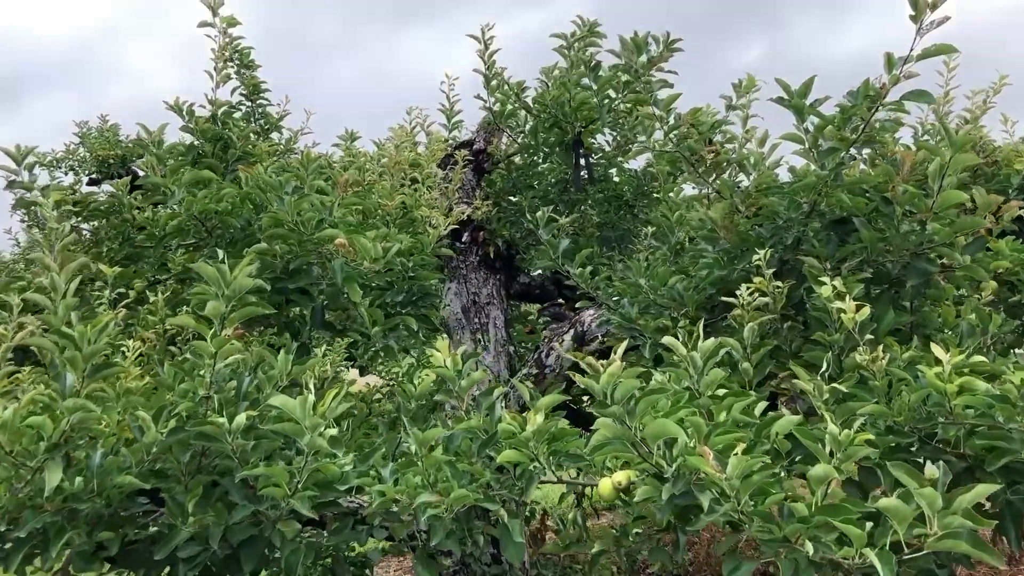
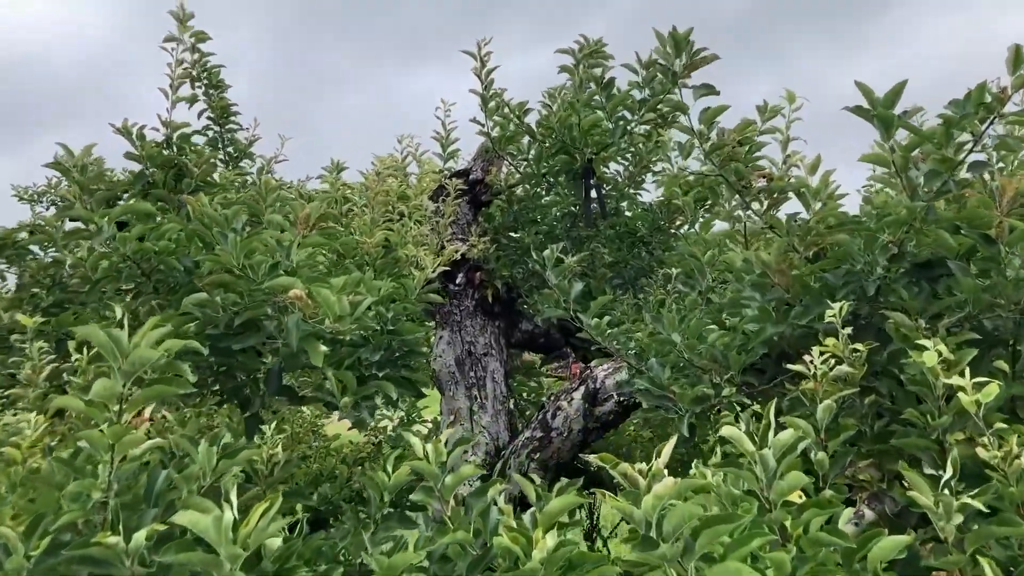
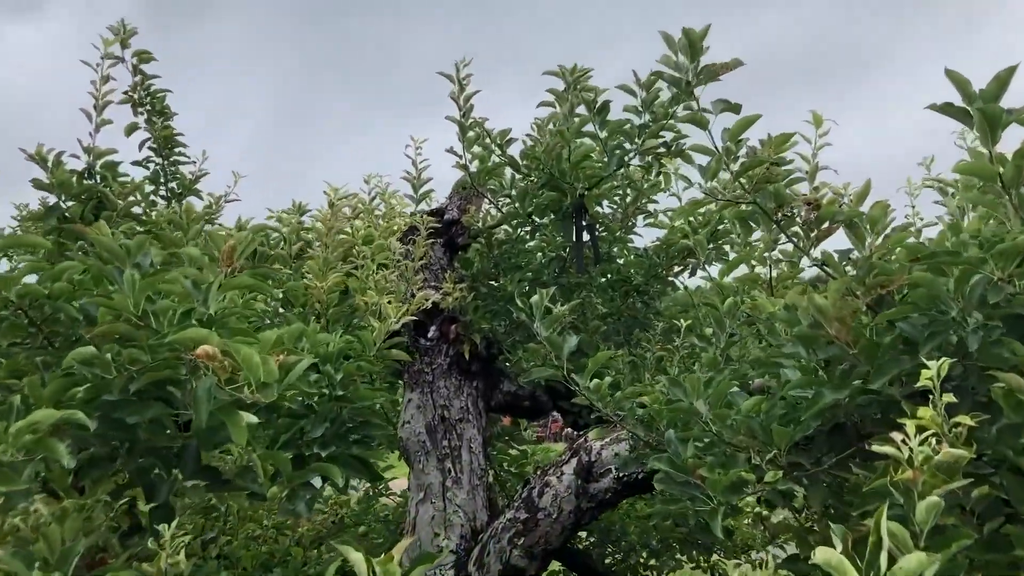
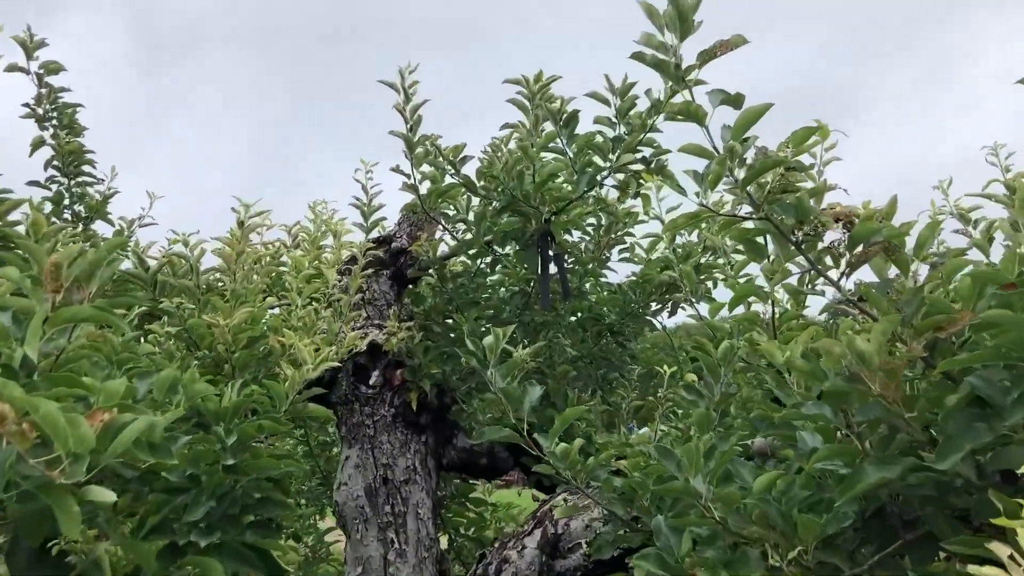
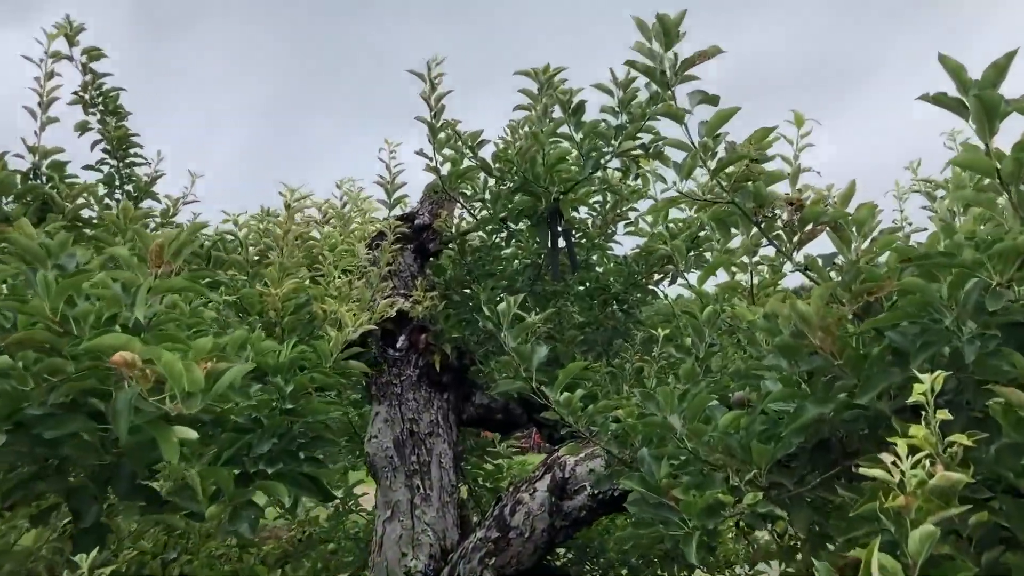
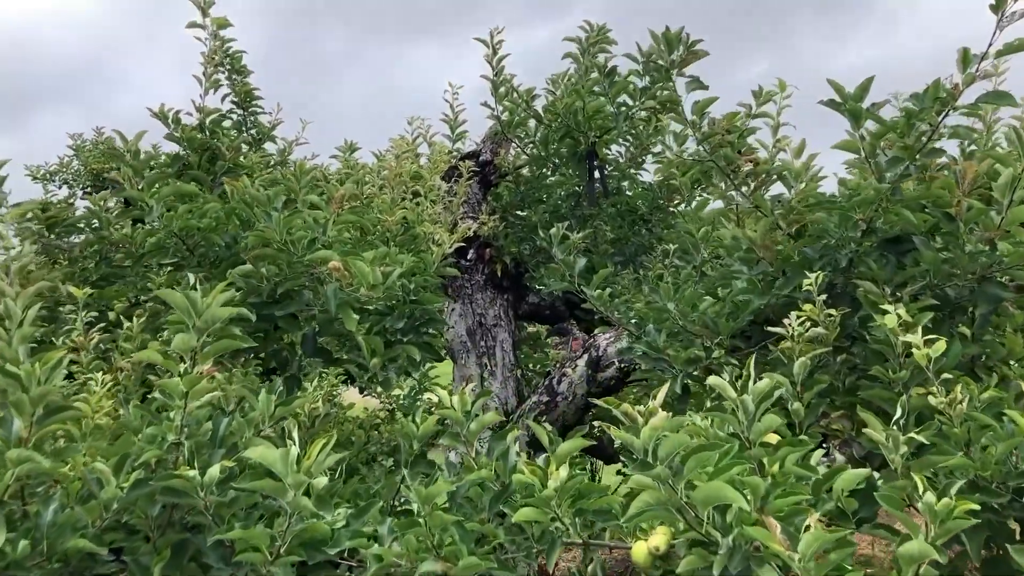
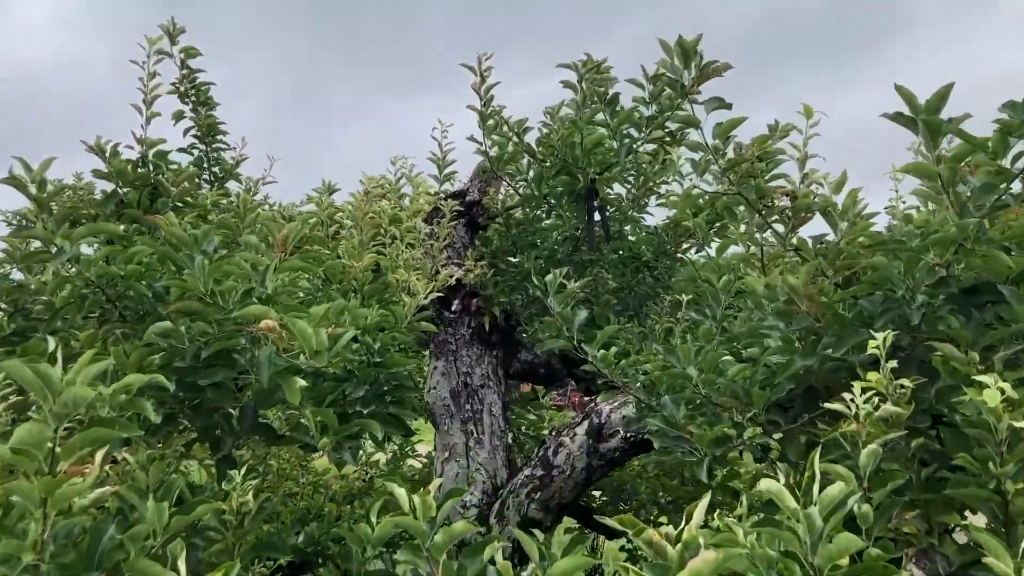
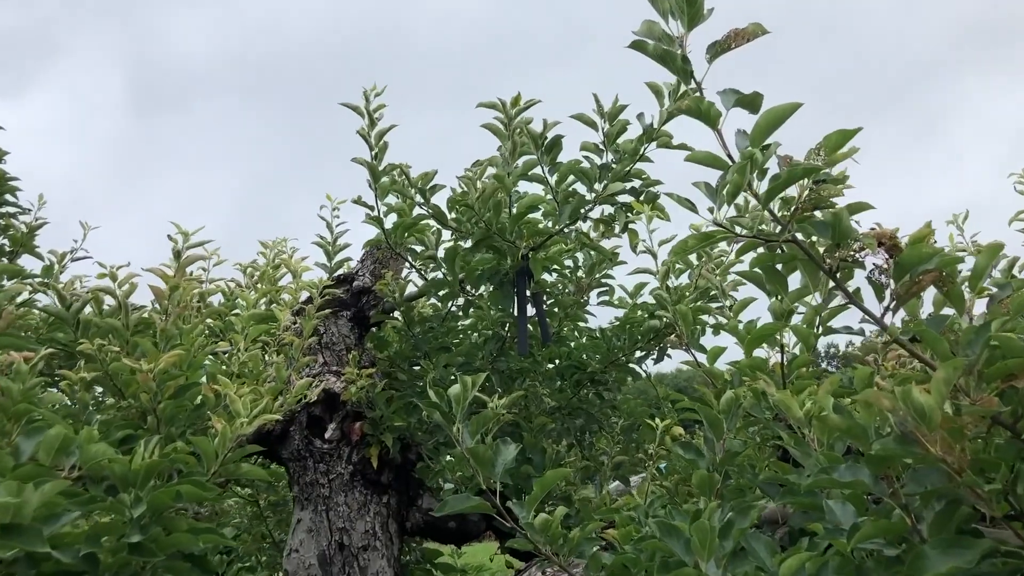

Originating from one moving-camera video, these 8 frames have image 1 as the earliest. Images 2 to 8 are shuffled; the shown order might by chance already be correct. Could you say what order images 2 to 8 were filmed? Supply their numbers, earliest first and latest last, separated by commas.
6, 2, 7, 3, 5, 4, 8
